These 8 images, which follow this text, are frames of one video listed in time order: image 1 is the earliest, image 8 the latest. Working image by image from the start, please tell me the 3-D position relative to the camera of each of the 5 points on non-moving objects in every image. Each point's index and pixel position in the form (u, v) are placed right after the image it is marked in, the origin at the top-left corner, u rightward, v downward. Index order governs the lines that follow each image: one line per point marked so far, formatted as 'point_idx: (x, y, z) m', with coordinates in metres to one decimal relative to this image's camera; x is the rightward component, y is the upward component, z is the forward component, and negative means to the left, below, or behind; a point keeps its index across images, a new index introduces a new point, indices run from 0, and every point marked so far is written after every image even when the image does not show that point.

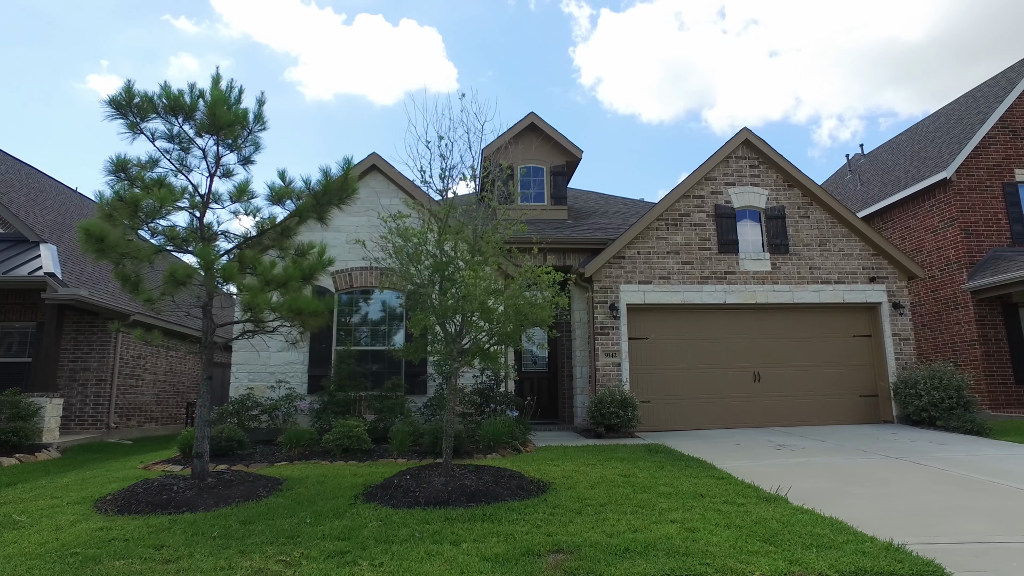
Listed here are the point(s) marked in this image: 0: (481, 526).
0: (-0.2, -1.8, +4.6) m
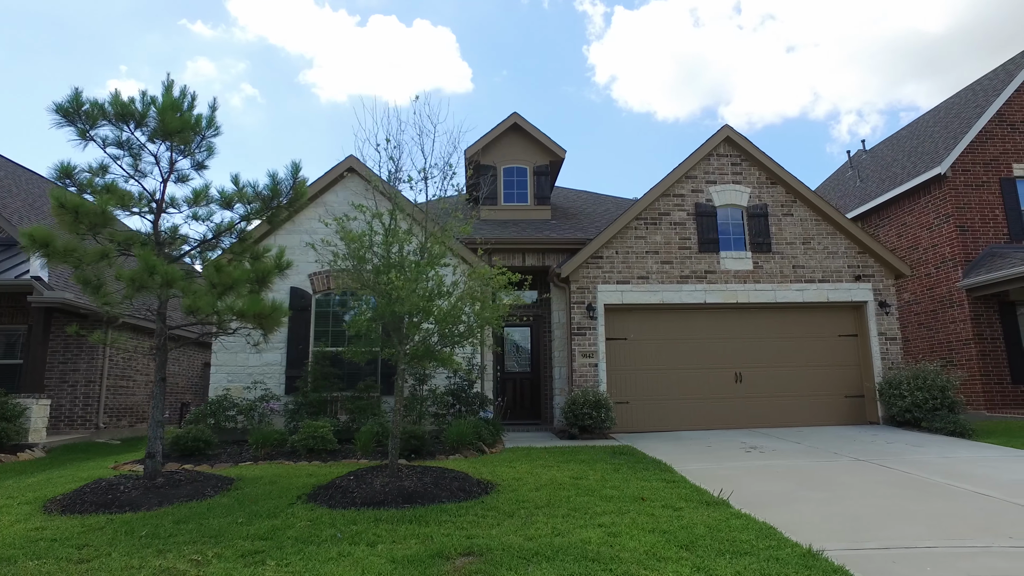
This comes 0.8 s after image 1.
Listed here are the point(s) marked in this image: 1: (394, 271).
0: (-0.8, -1.9, +4.6) m
1: (-1.3, +0.2, +6.3) m
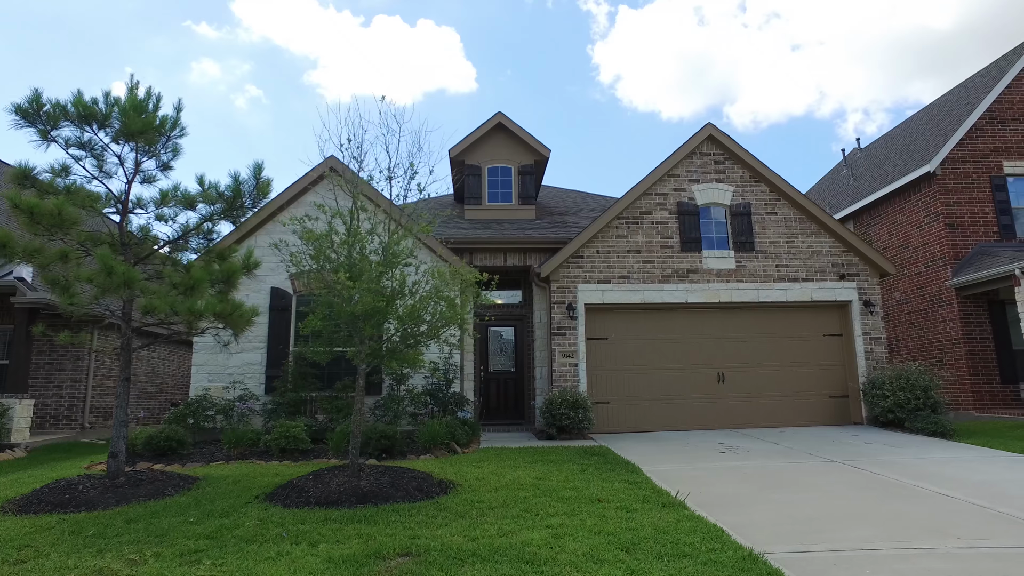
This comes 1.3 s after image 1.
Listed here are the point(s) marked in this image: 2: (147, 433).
0: (-1.2, -1.9, +4.6) m
1: (-1.7, +0.2, +6.3) m
2: (-4.9, -2.0, +8.0) m
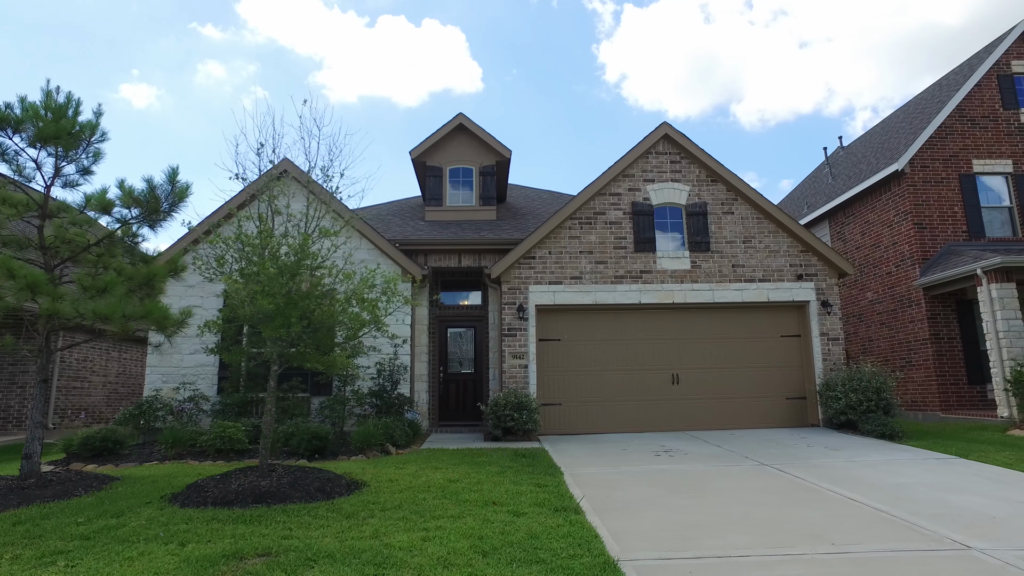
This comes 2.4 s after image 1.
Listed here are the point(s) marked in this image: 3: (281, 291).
0: (-2.2, -1.9, +4.6) m
1: (-2.6, +0.2, +6.3) m
2: (-5.8, -2.0, +8.1) m
3: (-2.5, 0.0, +6.4) m
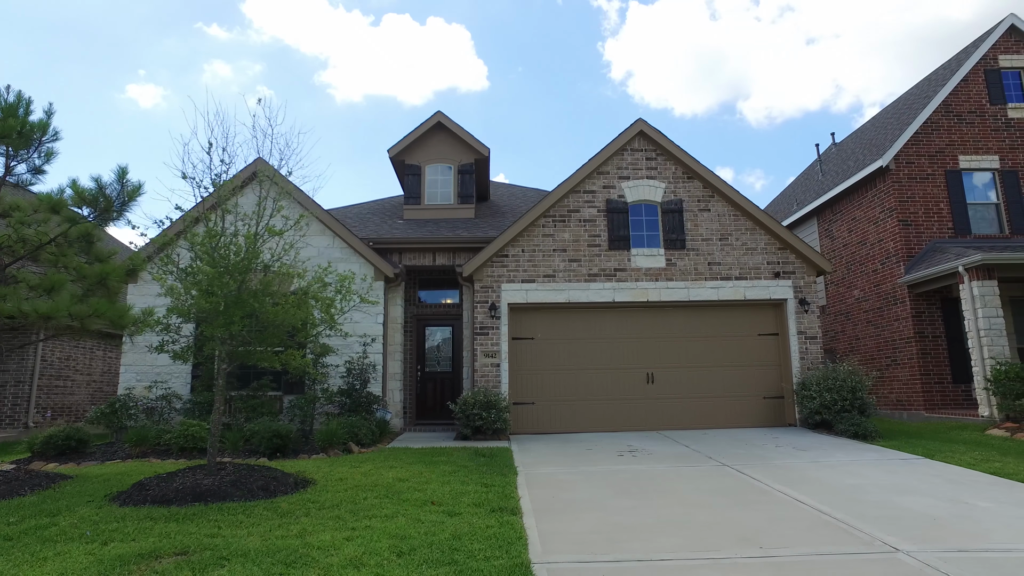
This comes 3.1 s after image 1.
0: (-2.7, -1.9, +4.6) m
1: (-3.2, +0.2, +6.3) m
2: (-6.4, -2.0, +8.1) m
3: (-3.1, 0.0, +6.3) m
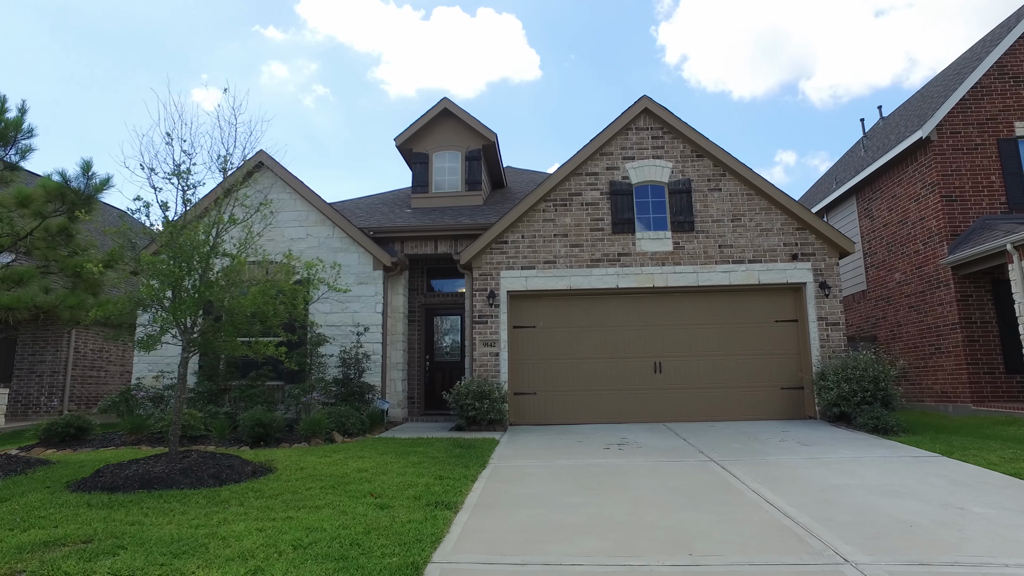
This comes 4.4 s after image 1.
0: (-3.3, -1.8, +4.6) m
1: (-3.6, +0.3, +6.3) m
2: (-6.6, -1.9, +8.4) m
3: (-3.5, +0.1, +6.3) m
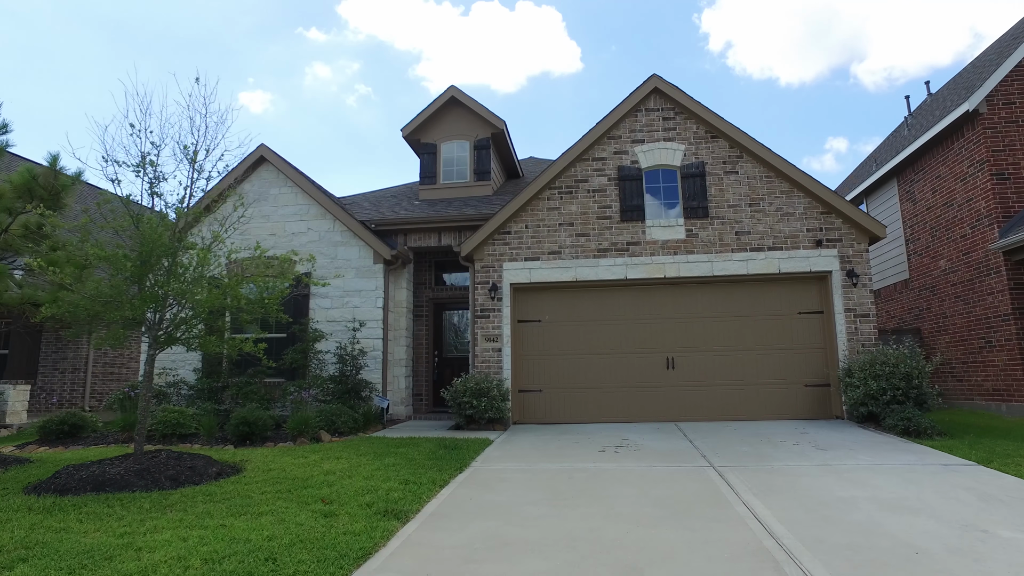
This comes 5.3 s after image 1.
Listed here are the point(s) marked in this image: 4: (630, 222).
0: (-3.6, -1.7, +4.4) m
1: (-3.9, +0.3, +6.1) m
2: (-6.6, -1.8, +8.5) m
3: (-3.7, +0.1, +6.2) m
4: (+2.0, +1.1, +10.0) m
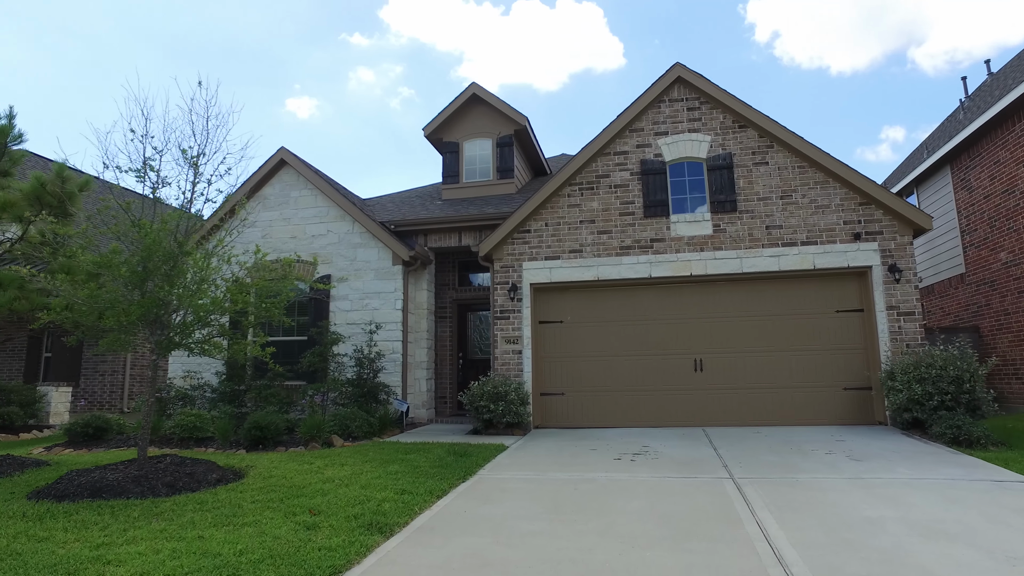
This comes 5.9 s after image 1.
0: (-3.7, -1.8, +4.4) m
1: (-3.8, +0.3, +6.1) m
2: (-6.4, -1.9, +8.7) m
3: (-3.7, +0.1, +6.2) m
4: (+2.3, +1.1, +9.6) m
